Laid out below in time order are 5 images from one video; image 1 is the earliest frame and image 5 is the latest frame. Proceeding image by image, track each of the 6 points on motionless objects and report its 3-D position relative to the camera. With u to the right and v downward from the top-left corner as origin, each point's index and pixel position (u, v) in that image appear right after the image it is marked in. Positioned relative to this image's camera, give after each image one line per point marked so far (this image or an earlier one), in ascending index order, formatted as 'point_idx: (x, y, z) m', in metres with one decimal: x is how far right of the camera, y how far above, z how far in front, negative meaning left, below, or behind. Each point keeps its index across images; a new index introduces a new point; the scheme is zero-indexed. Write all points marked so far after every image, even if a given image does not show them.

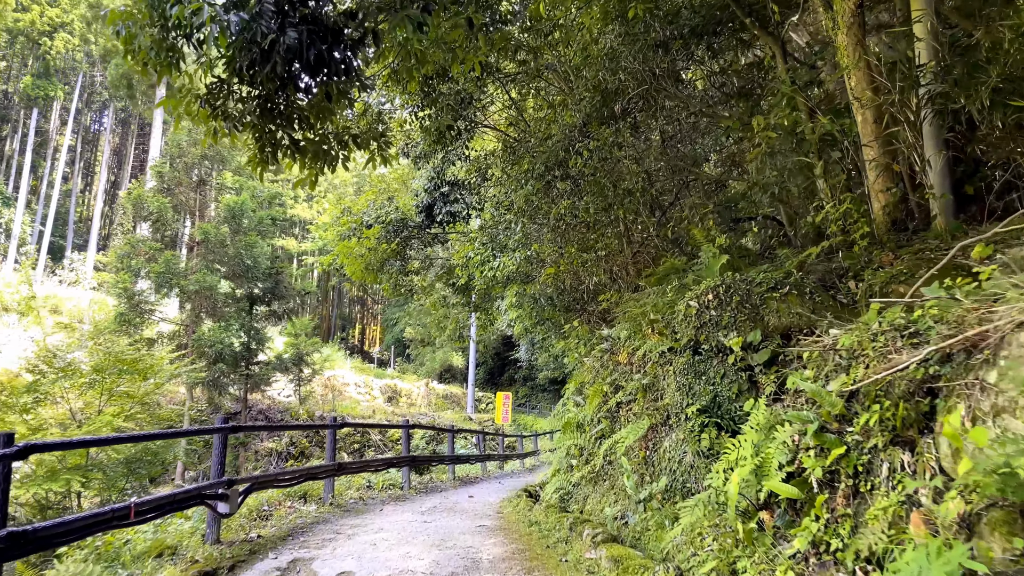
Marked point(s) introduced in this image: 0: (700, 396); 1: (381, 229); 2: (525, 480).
0: (+0.6, -0.4, +3.0) m
1: (-1.0, +0.5, +6.9) m
2: (+0.1, -1.7, +7.9) m
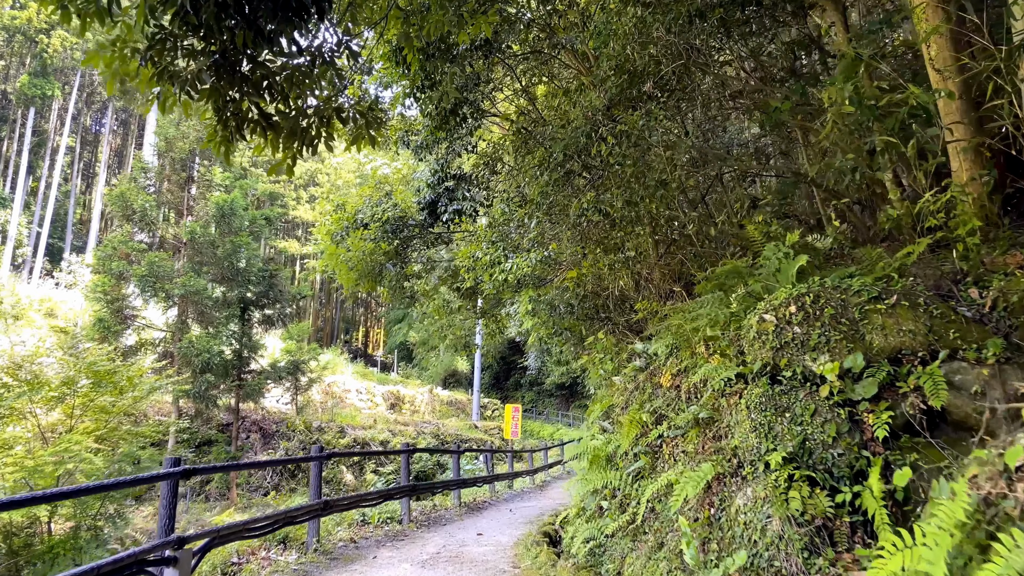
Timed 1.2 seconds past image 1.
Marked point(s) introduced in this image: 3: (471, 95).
0: (+0.7, -0.4, +2.3) m
1: (-0.9, +0.4, +6.2) m
2: (+0.2, -1.8, +7.2) m
3: (-0.2, +1.2, +5.4) m
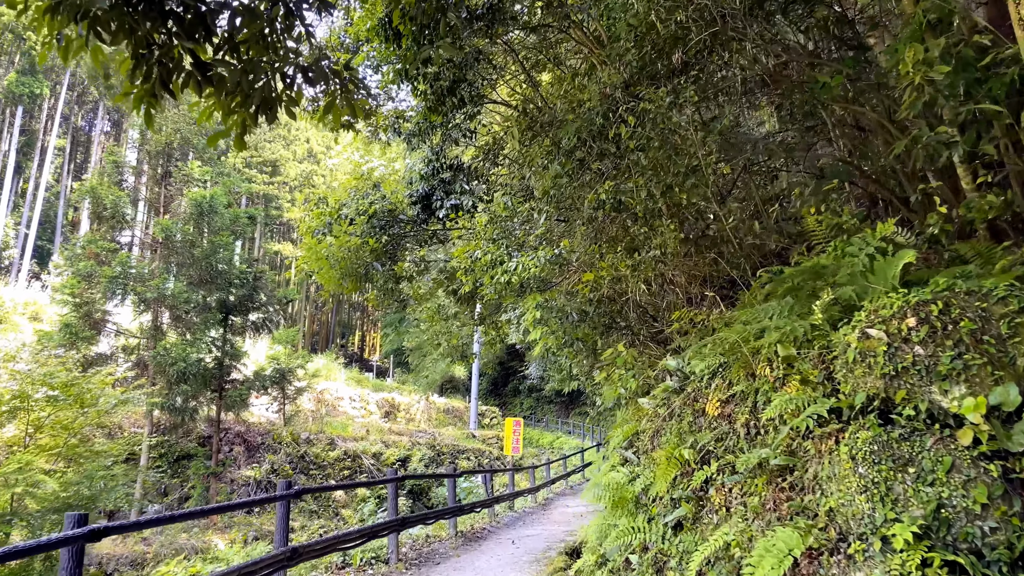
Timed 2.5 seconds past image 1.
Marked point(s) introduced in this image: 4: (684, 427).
0: (+0.7, -0.4, +1.7) m
1: (-0.9, +0.4, +5.6) m
2: (+0.2, -1.8, +6.6) m
3: (-0.2, +1.1, +4.7) m
4: (+0.5, -0.4, +2.8) m
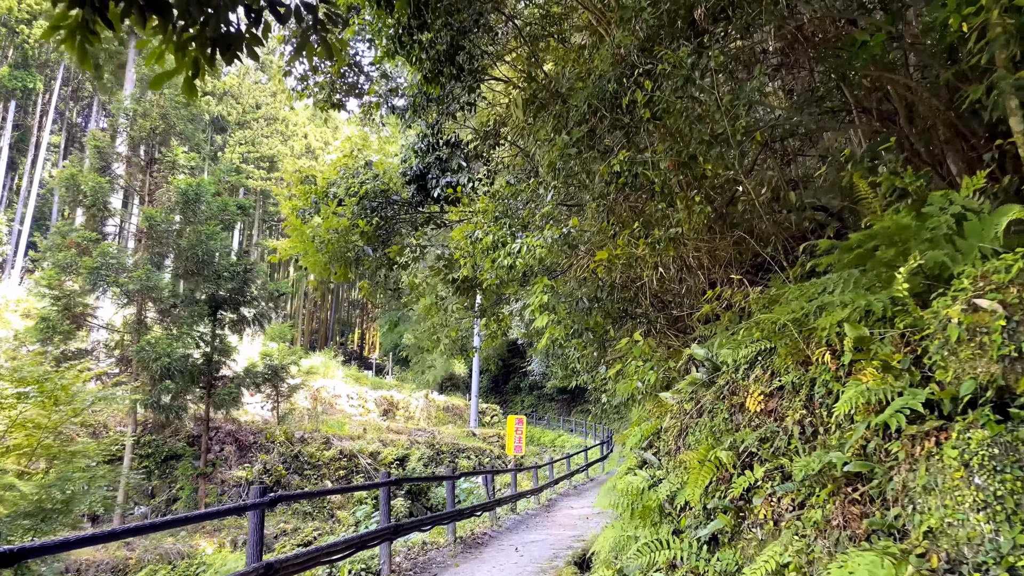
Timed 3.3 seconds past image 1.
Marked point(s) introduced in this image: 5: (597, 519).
0: (+0.8, -0.3, +1.3) m
1: (-0.9, +0.5, +5.2) m
2: (+0.2, -1.7, +6.2) m
3: (-0.2, +1.2, +4.3) m
4: (+0.6, -0.4, +2.4) m
5: (+0.7, -1.9, +7.4) m
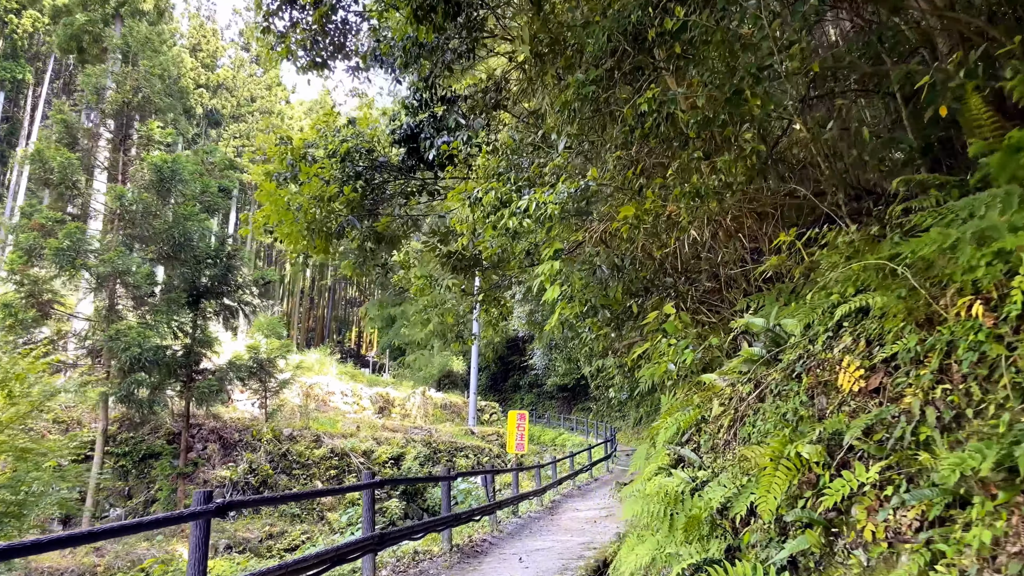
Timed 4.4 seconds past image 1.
0: (+0.8, -0.2, +0.7) m
1: (-0.9, +0.6, +4.6) m
2: (+0.3, -1.6, +5.6) m
3: (-0.2, +1.3, +3.7) m
4: (+0.6, -0.3, +1.8) m
5: (+0.7, -1.8, +6.8) m
